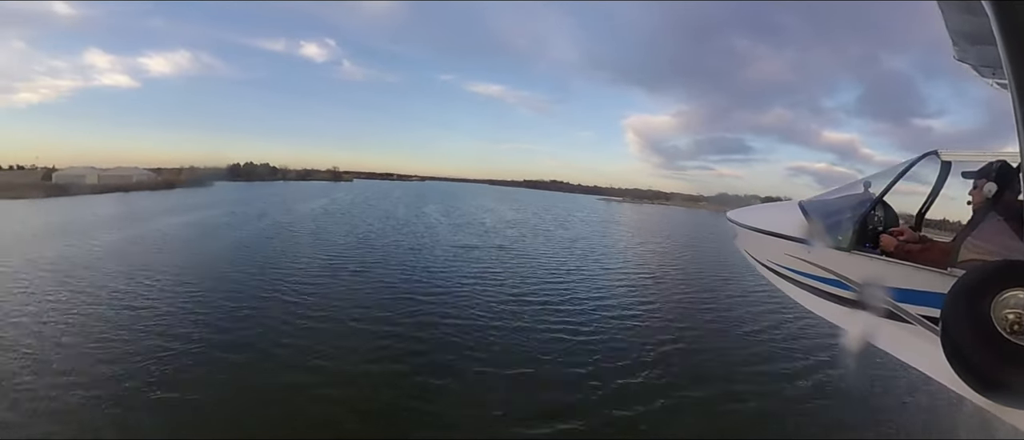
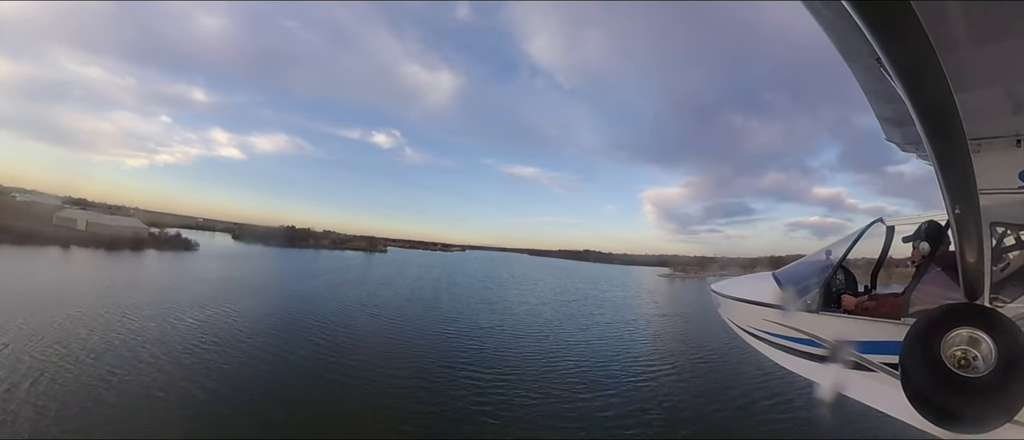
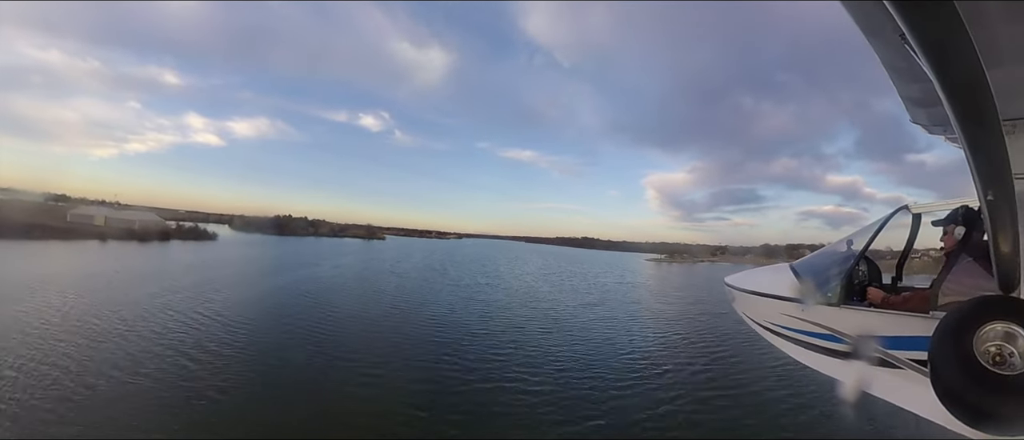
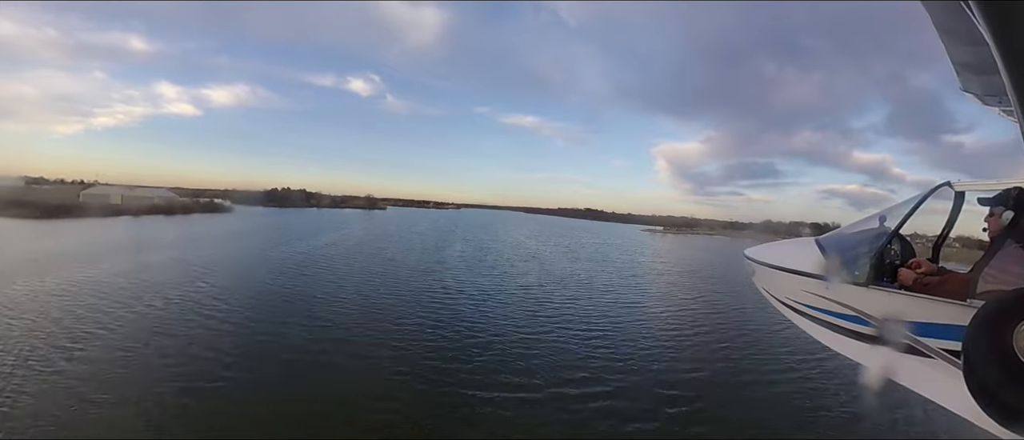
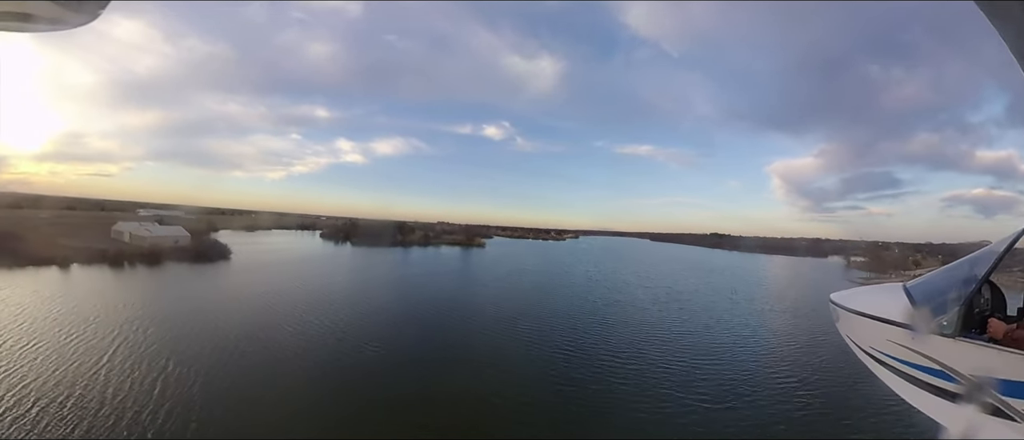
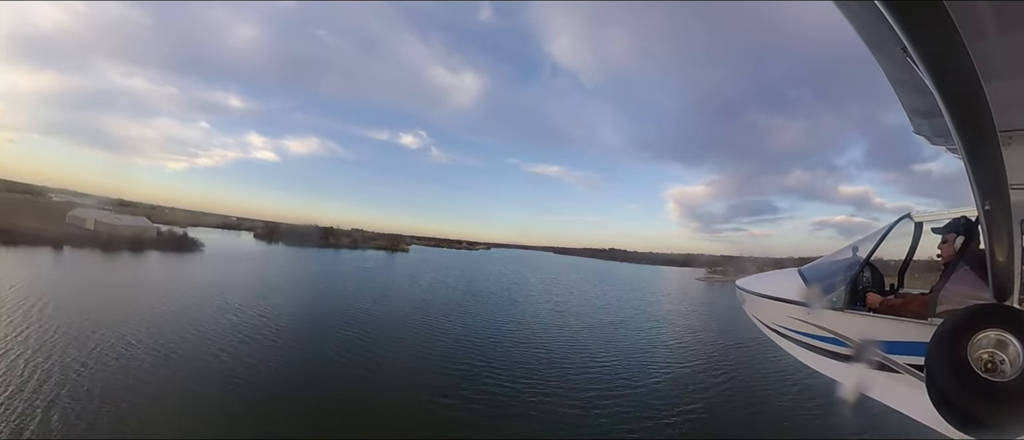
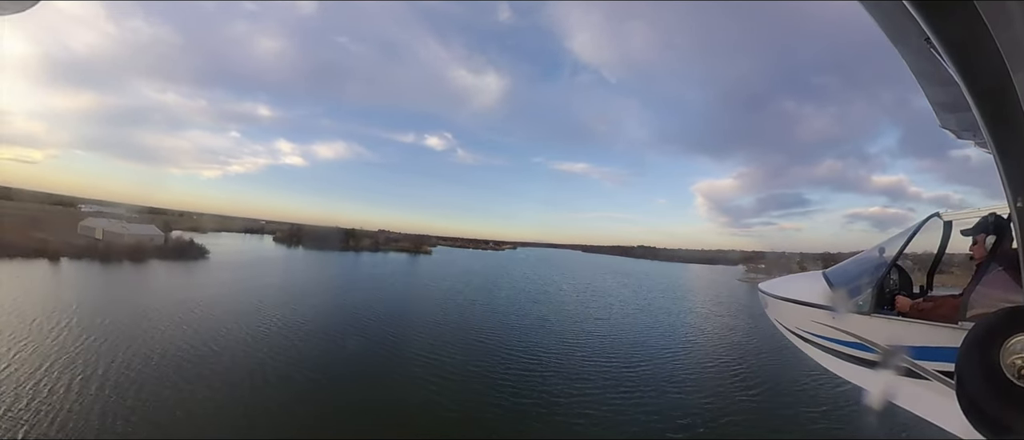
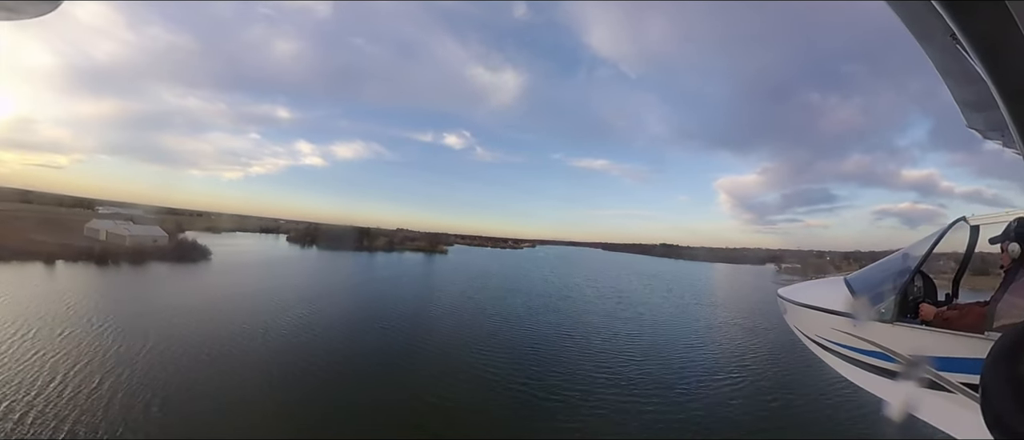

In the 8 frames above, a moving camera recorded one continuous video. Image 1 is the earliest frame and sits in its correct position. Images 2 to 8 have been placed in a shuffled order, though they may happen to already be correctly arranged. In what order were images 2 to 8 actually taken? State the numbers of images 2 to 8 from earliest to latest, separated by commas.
4, 3, 2, 6, 7, 8, 5
